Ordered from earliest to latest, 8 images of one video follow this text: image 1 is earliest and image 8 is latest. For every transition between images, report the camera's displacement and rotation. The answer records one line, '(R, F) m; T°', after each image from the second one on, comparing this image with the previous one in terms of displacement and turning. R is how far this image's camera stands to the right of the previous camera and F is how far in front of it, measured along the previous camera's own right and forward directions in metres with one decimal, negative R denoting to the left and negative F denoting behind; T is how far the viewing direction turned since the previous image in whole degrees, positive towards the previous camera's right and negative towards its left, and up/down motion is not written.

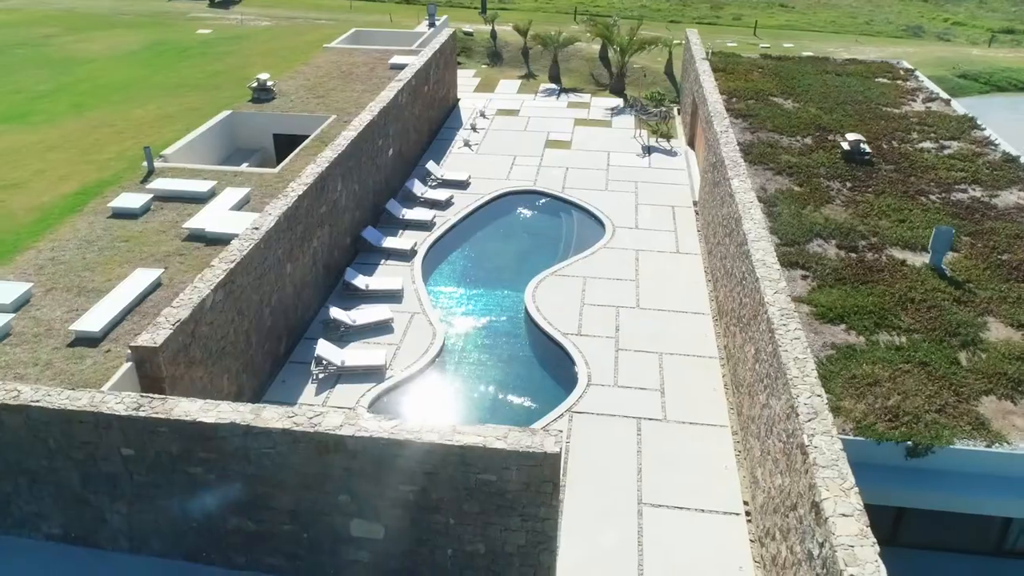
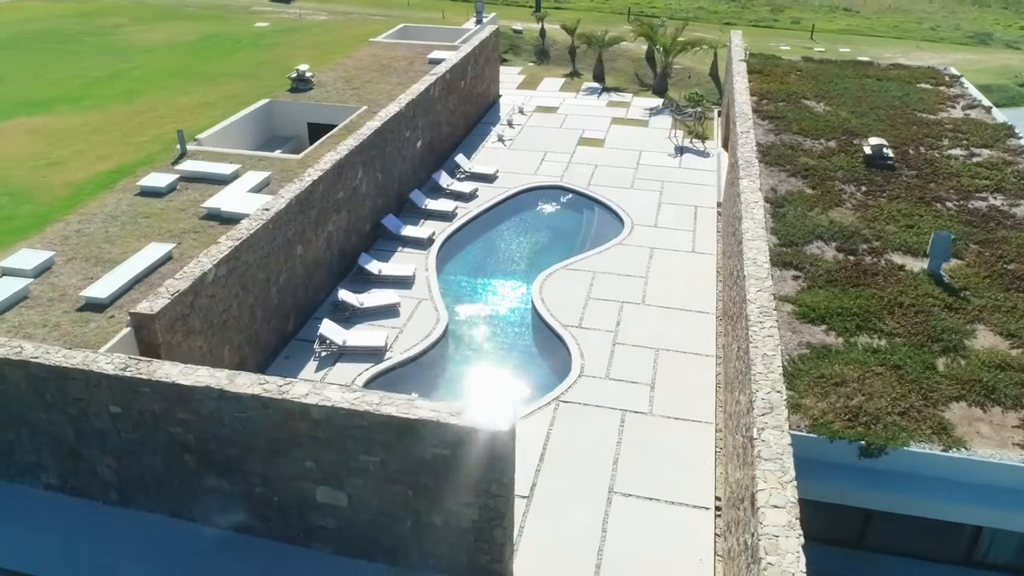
(+1.2, -0.3) m; -5°
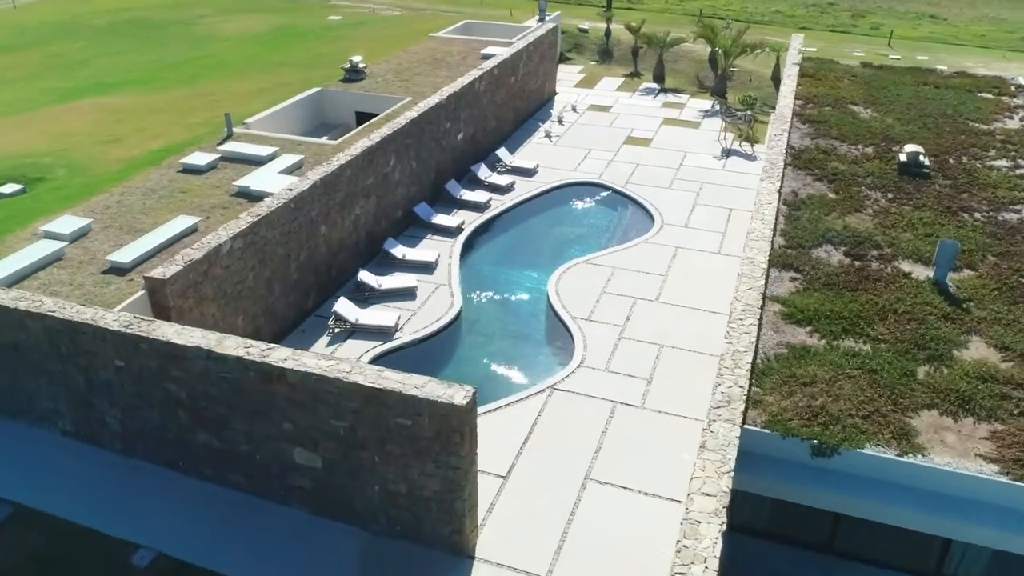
(+1.4, -0.3) m; -6°
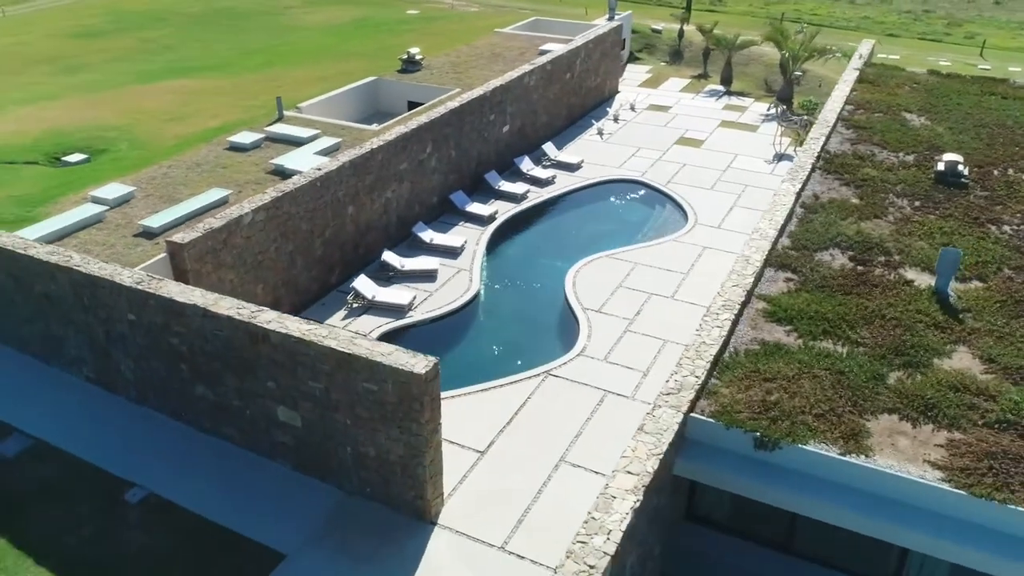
(+1.6, -0.3) m; -6°
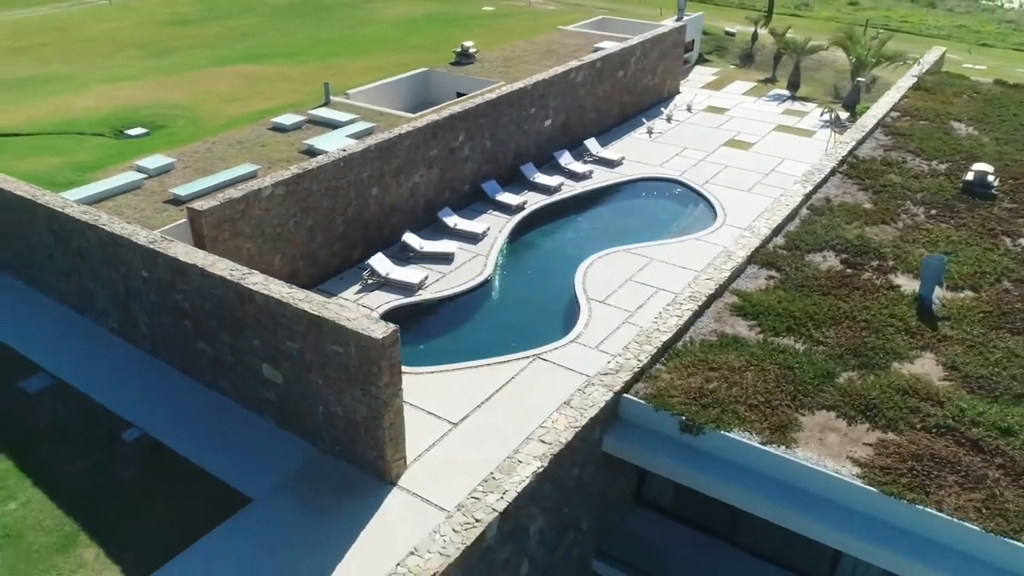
(+1.8, -0.4) m; -7°
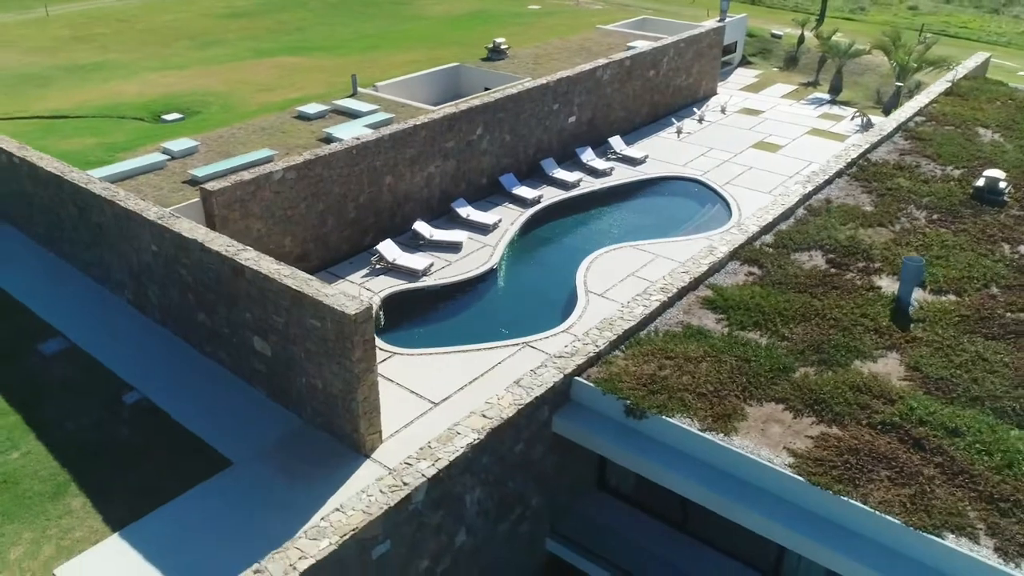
(+1.3, -0.3) m; -4°
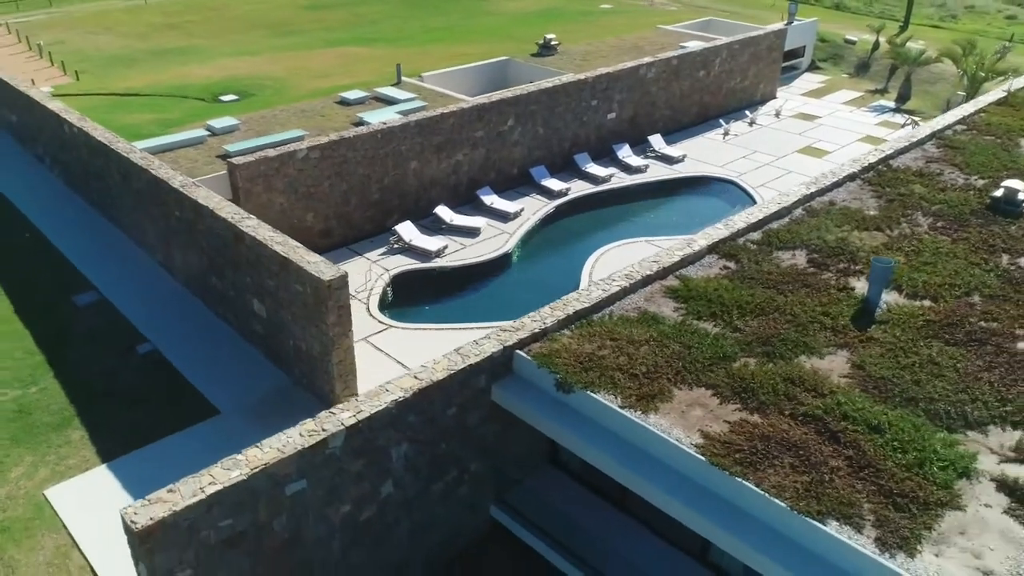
(+1.8, -0.4) m; -6°
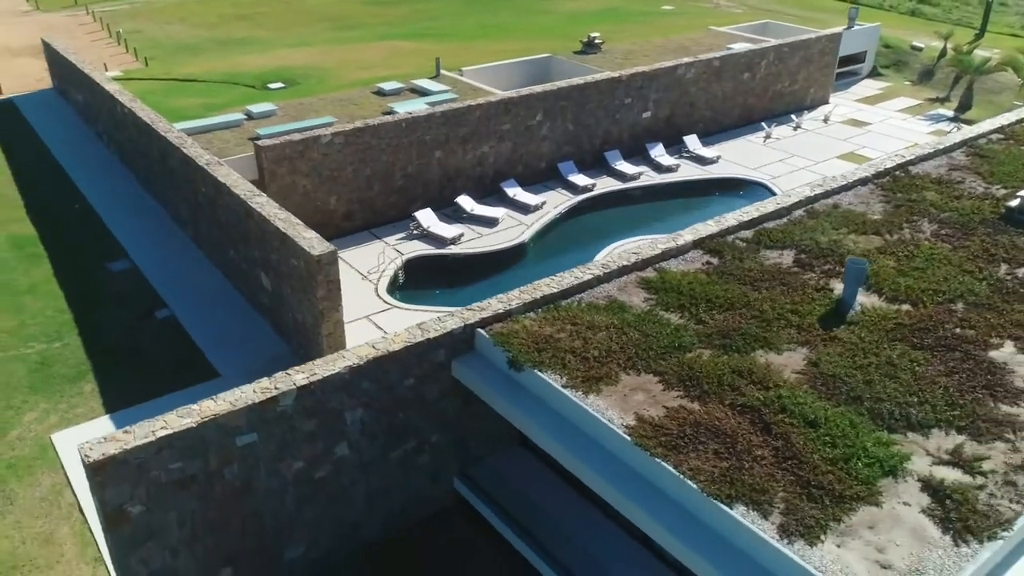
(+1.5, -0.3) m; -5°
